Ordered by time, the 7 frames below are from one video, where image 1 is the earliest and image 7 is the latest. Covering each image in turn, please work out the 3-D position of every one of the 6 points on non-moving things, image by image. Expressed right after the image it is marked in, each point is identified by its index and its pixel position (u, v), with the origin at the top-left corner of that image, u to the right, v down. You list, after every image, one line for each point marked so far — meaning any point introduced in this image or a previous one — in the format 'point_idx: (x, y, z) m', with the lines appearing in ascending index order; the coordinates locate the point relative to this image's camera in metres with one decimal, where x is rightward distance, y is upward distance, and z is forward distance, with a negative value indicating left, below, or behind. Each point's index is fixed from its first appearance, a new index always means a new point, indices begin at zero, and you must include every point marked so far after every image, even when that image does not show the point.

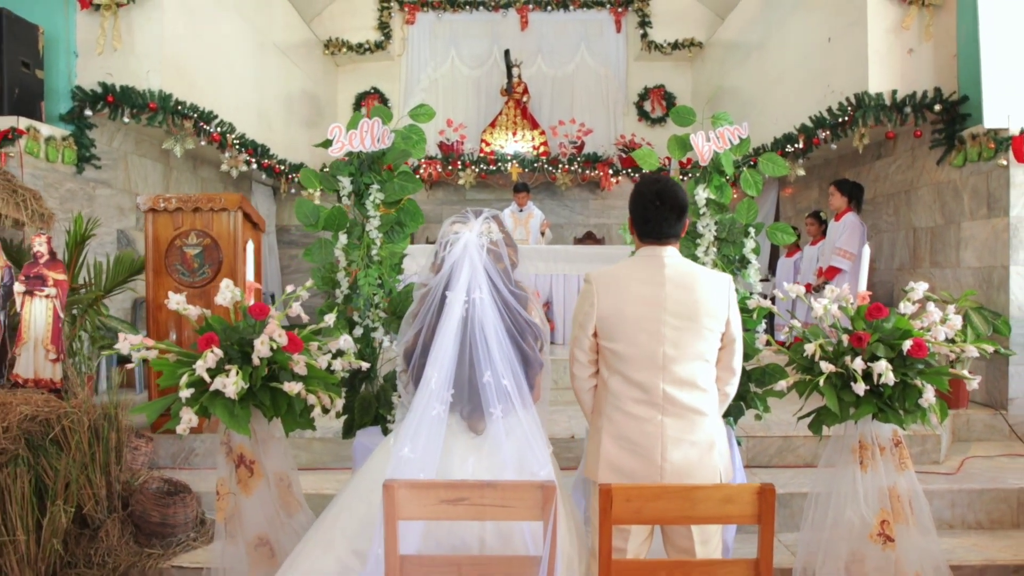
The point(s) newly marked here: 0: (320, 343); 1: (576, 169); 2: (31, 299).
0: (-0.6, -0.1, +2.4) m
1: (+0.6, +1.1, +7.4) m
2: (-1.8, 0.0, +3.0) m
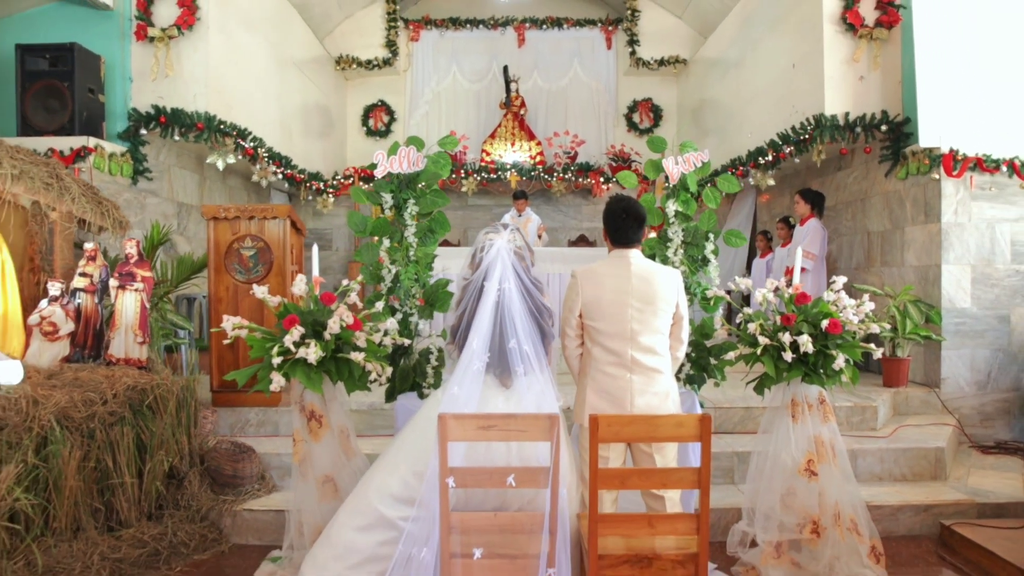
0: (-0.5, -0.1, +3.1) m
1: (+0.6, +1.1, +8.1) m
2: (-1.7, 0.0, +3.7) m
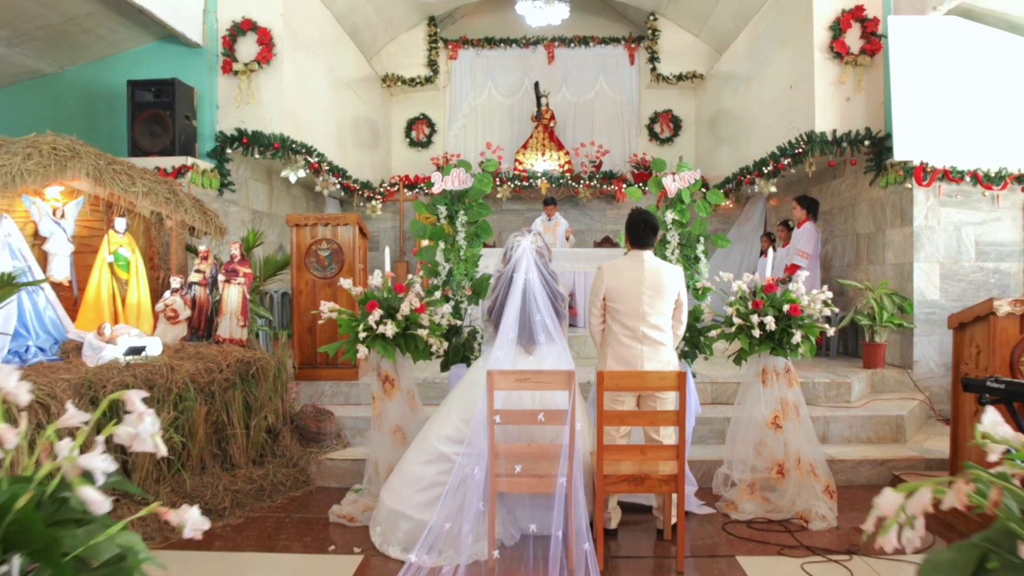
0: (-0.4, -0.1, +3.9) m
1: (+0.9, +1.1, +8.9) m
2: (-1.6, 0.0, +4.6) m
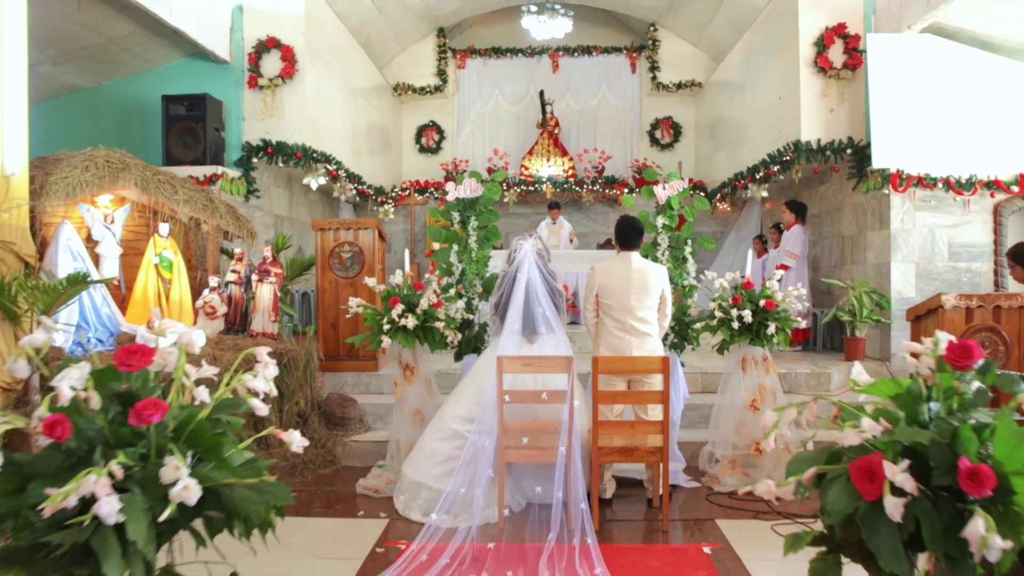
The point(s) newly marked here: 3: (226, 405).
0: (-0.3, -0.1, +4.4) m
1: (+1.0, +1.1, +9.3) m
2: (-1.5, 0.0, +5.1) m
3: (-0.5, -0.2, +1.5) m
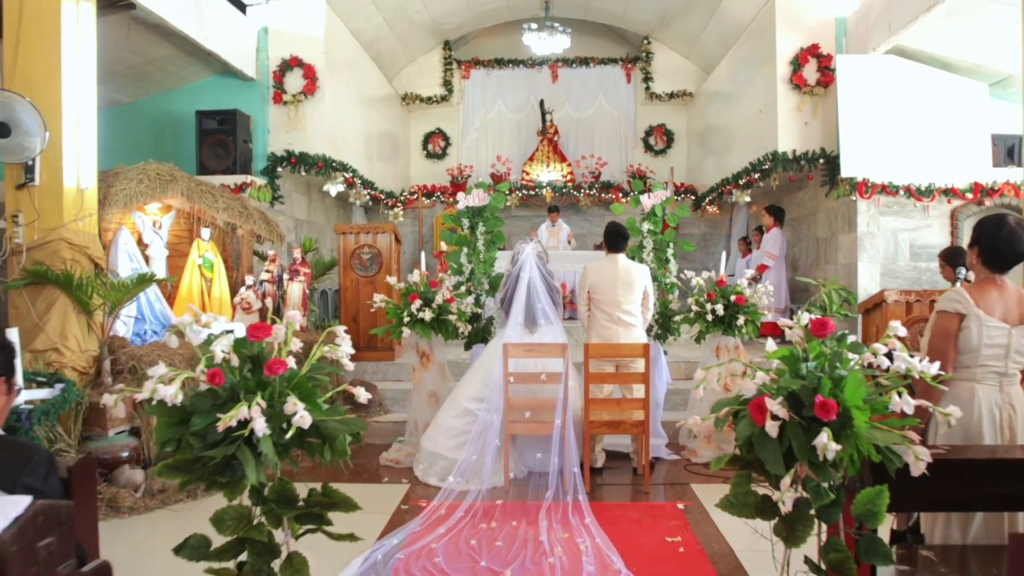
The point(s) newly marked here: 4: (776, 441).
0: (-0.3, -0.1, +5.0) m
1: (+1.0, +1.1, +9.9) m
2: (-1.5, 0.0, +5.7) m
3: (-0.5, -0.2, +2.1) m
4: (+0.6, -0.3, +1.9) m
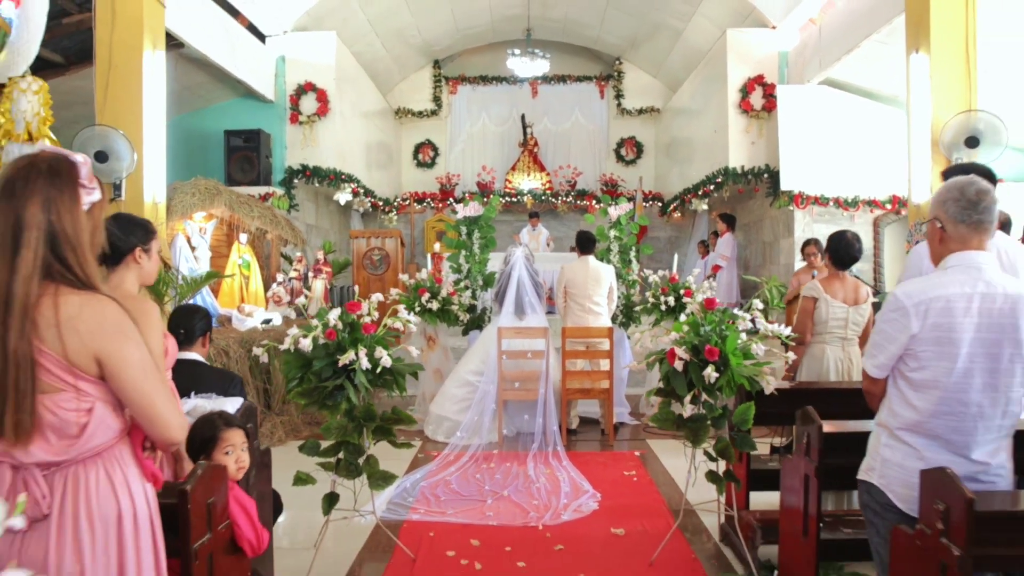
0: (-0.4, 0.0, +6.1) m
1: (+0.8, +1.2, +11.1) m
2: (-1.6, +0.1, +6.7) m
3: (-0.5, -0.2, +3.2) m
4: (+0.6, -0.3, +3.0) m
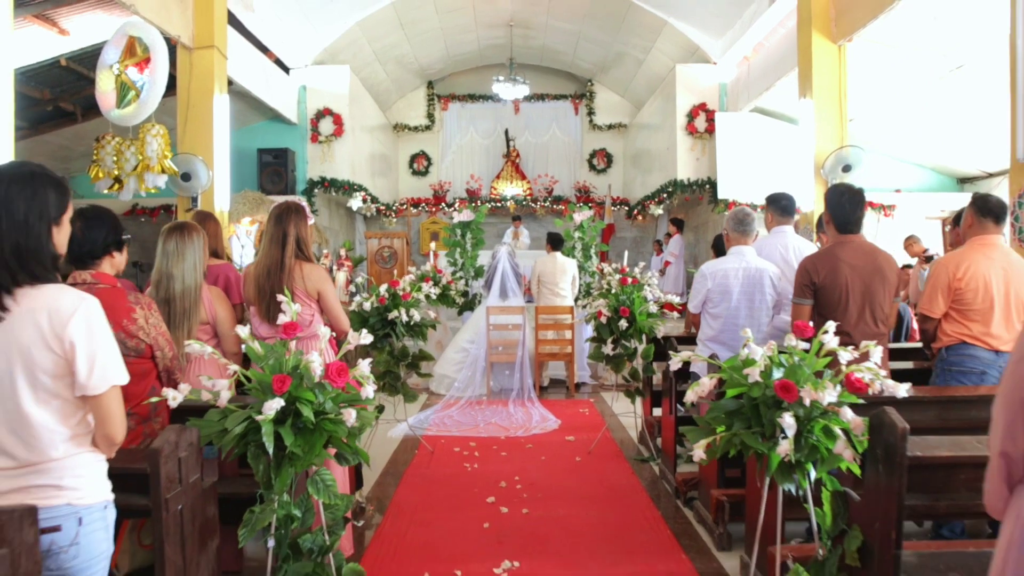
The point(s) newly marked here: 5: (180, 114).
0: (-0.5, +0.1, +7.7) m
1: (+0.6, +1.3, +12.7) m
2: (-1.8, +0.2, +8.3) m
3: (-0.6, -0.1, +4.8) m
4: (+0.5, -0.2, +4.6) m
5: (-2.8, +1.5, +6.8) m
